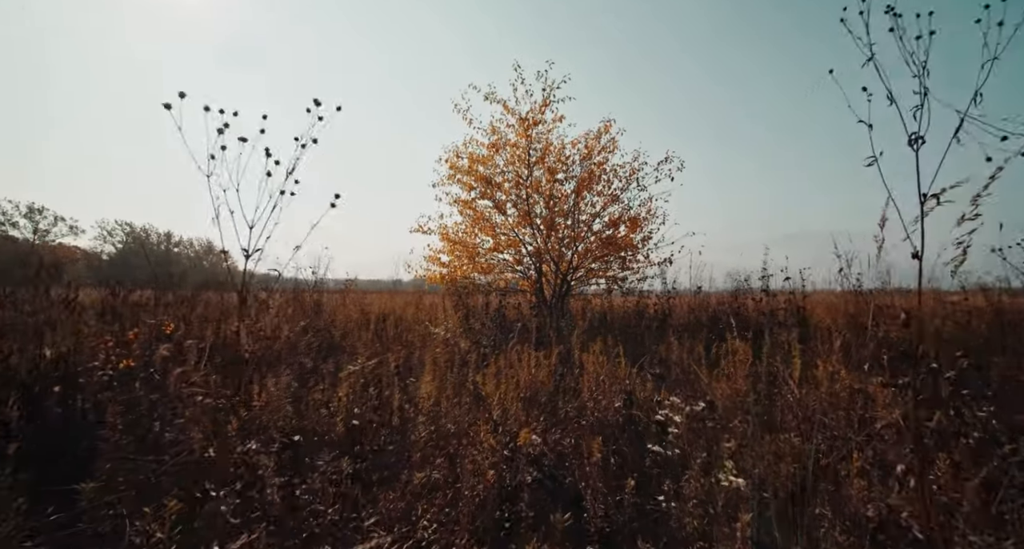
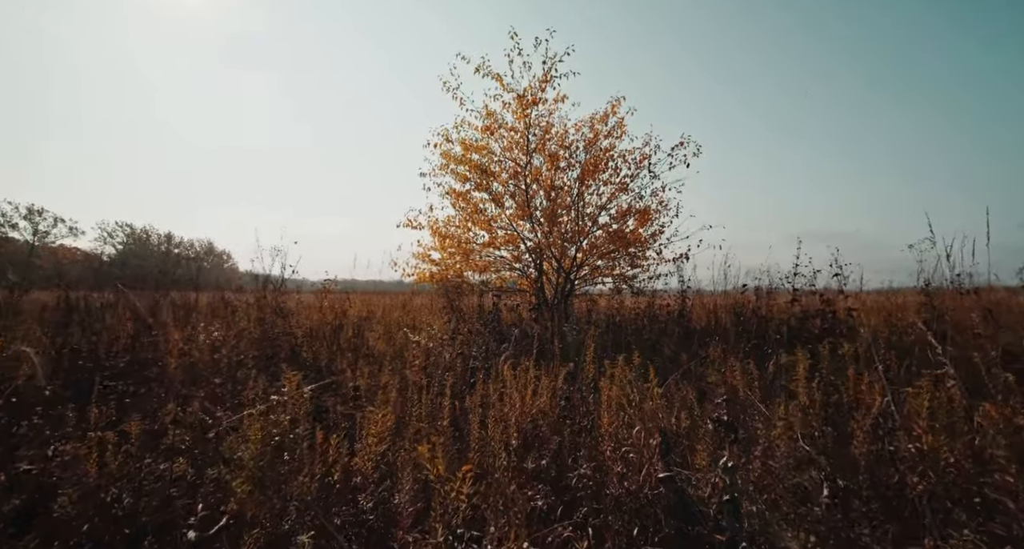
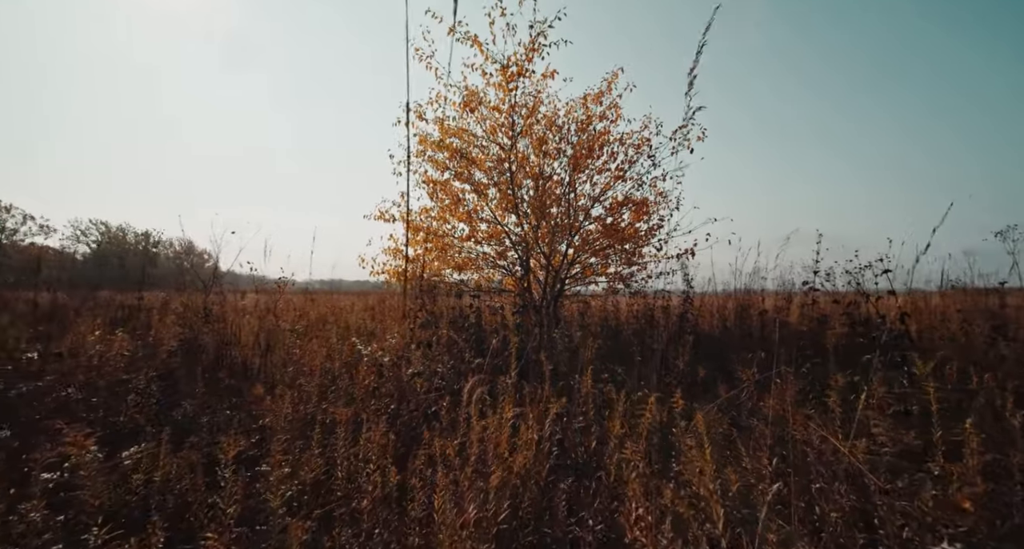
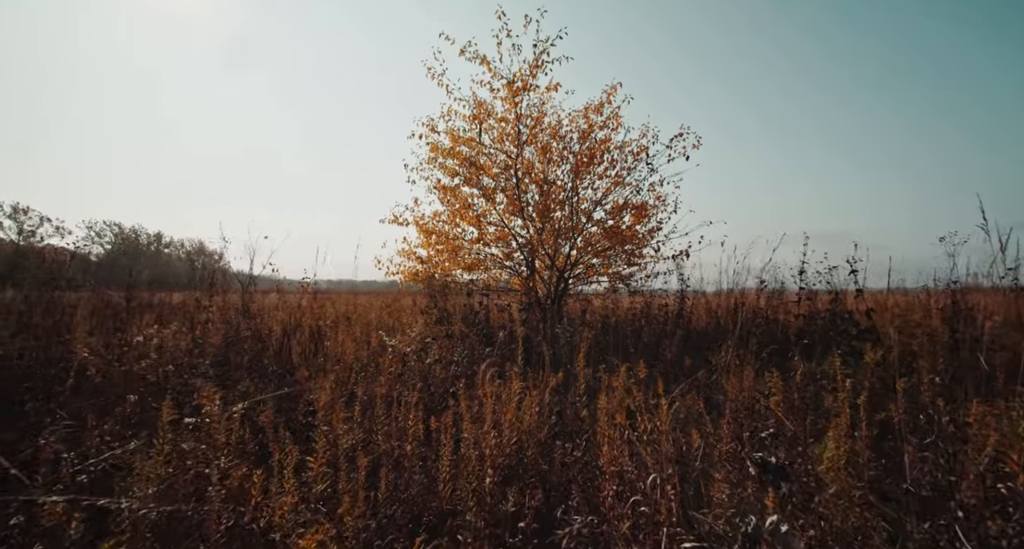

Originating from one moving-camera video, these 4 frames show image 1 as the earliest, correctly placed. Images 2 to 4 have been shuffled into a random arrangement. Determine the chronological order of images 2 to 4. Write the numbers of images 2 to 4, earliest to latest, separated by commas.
2, 4, 3
